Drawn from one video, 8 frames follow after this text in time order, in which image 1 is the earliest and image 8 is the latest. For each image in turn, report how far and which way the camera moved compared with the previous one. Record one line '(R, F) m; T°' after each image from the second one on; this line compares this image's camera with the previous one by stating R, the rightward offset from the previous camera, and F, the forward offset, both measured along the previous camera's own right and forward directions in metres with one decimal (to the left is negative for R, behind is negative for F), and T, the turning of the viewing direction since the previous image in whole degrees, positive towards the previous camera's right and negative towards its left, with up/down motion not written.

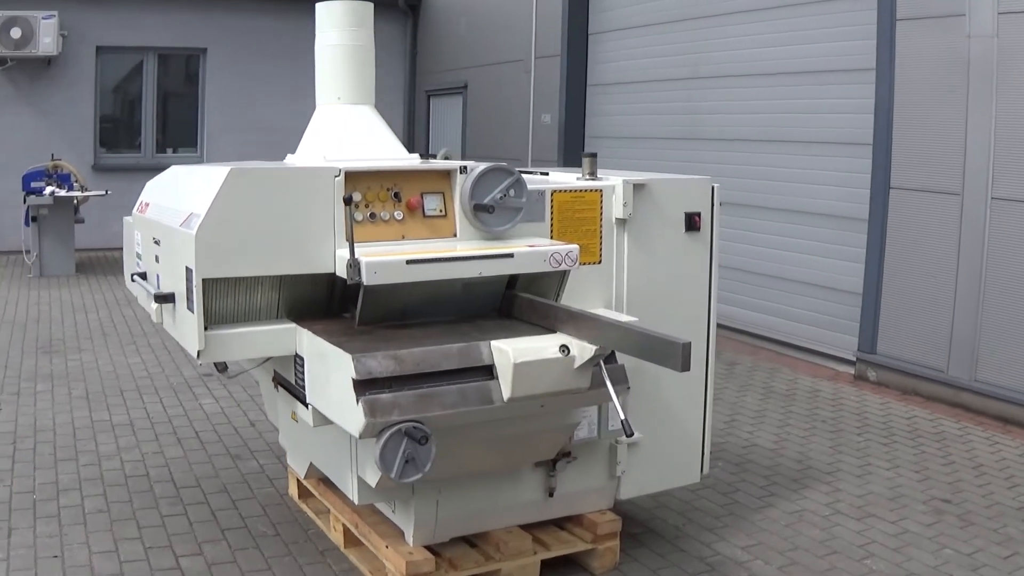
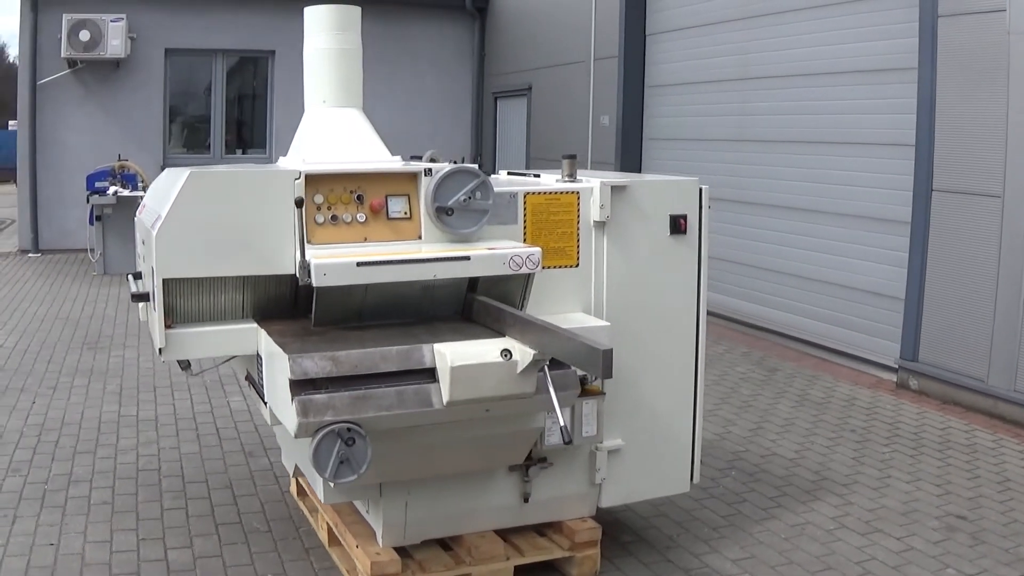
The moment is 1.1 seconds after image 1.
(+0.4, 0.0) m; -5°
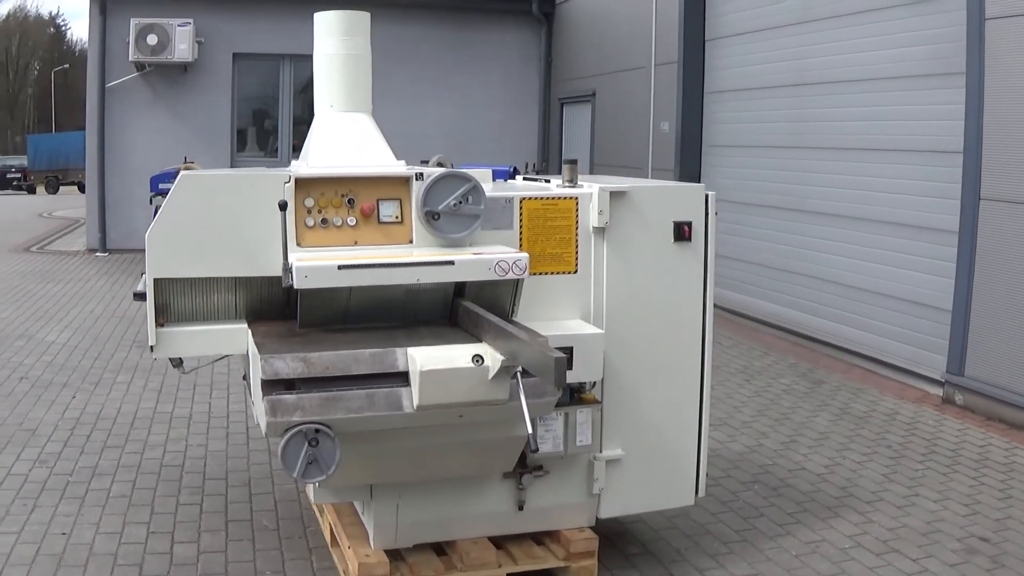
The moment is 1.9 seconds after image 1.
(+0.3, 0.0) m; -4°
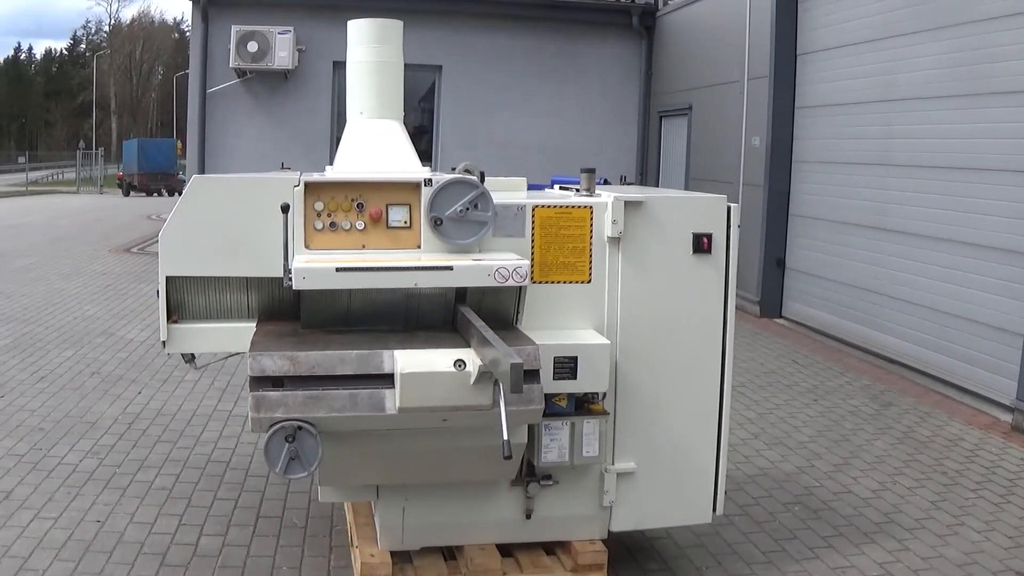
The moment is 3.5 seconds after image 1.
(+0.3, 0.0) m; -6°
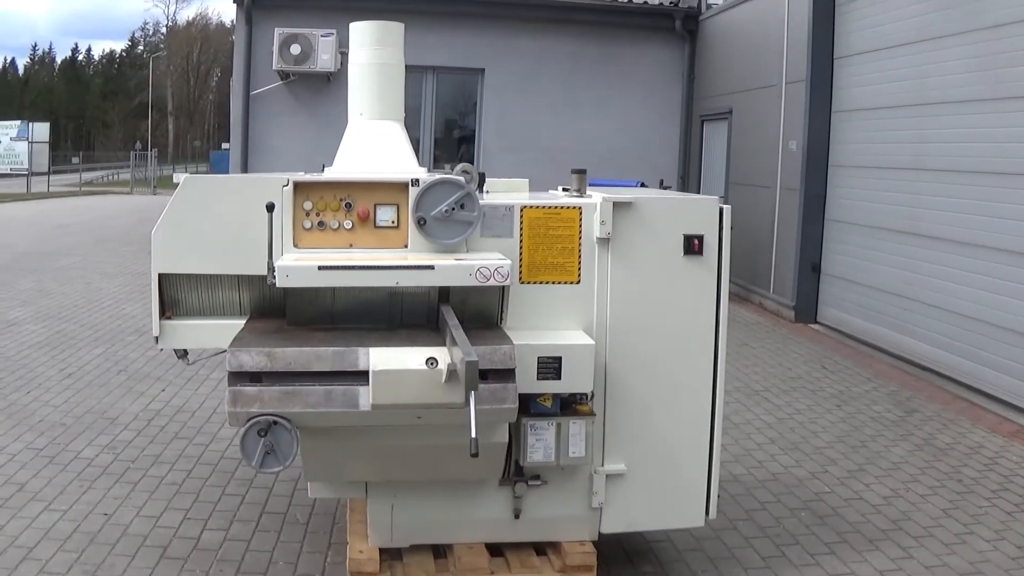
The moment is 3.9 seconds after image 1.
(+0.2, 0.0) m; -3°
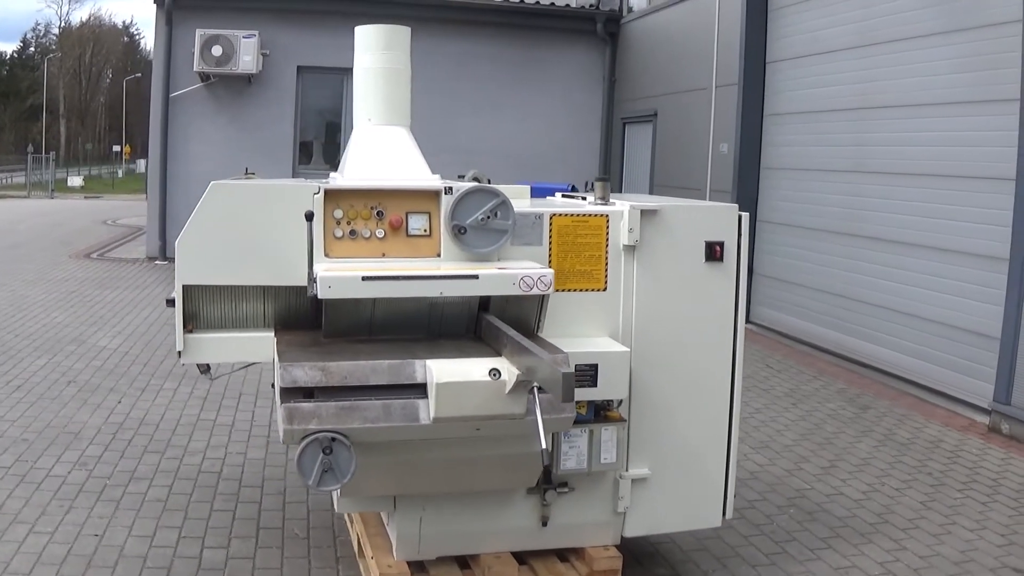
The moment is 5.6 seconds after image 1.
(-0.4, +0.1) m; +5°
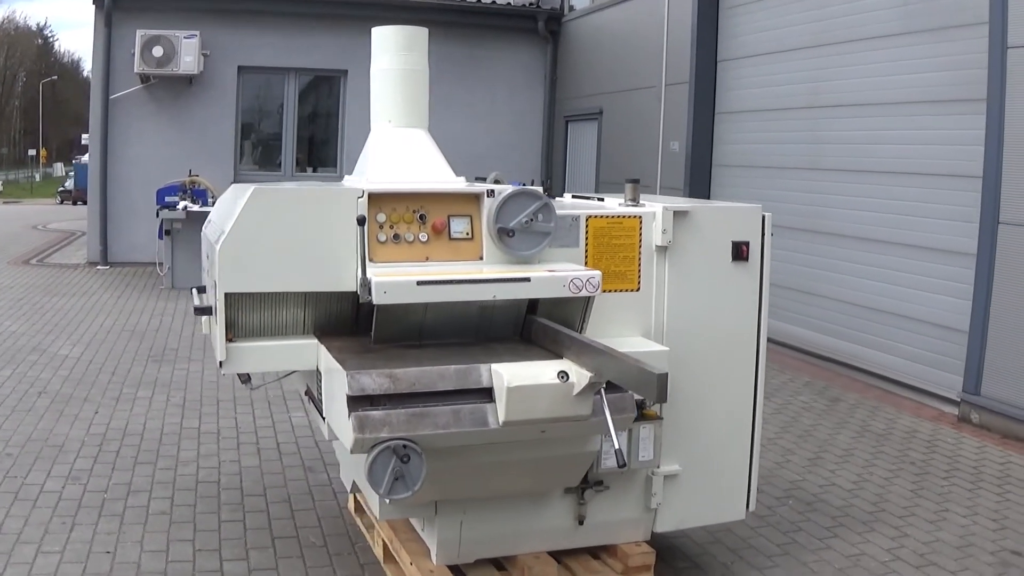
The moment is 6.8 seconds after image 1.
(-0.4, 0.0) m; +4°
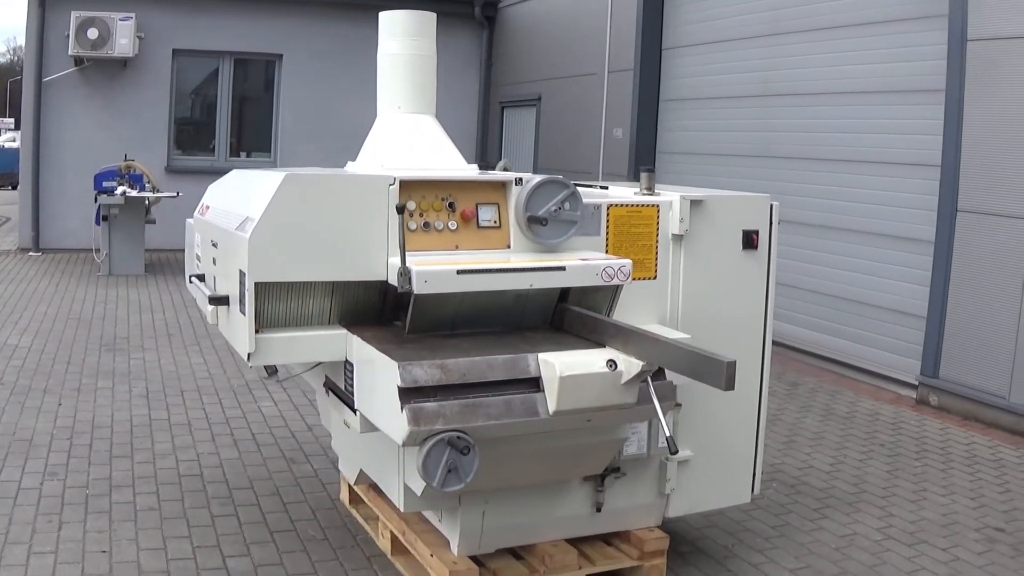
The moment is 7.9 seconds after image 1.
(-0.4, 0.0) m; +4°
